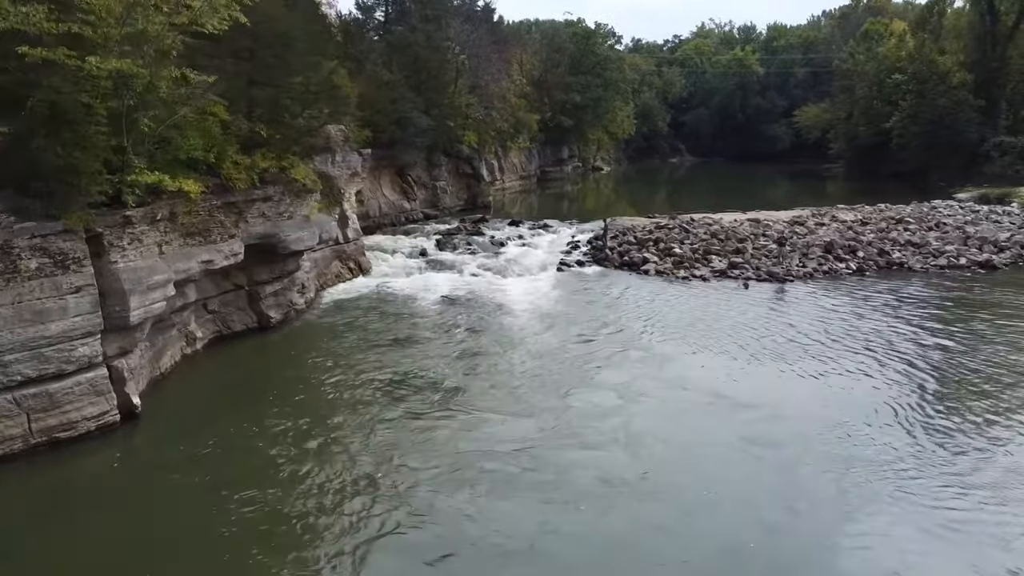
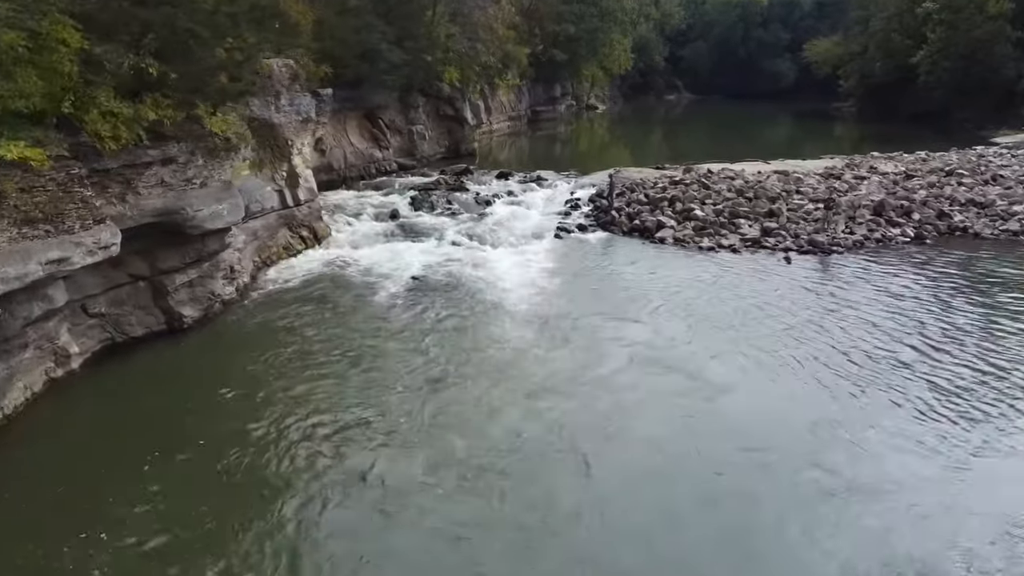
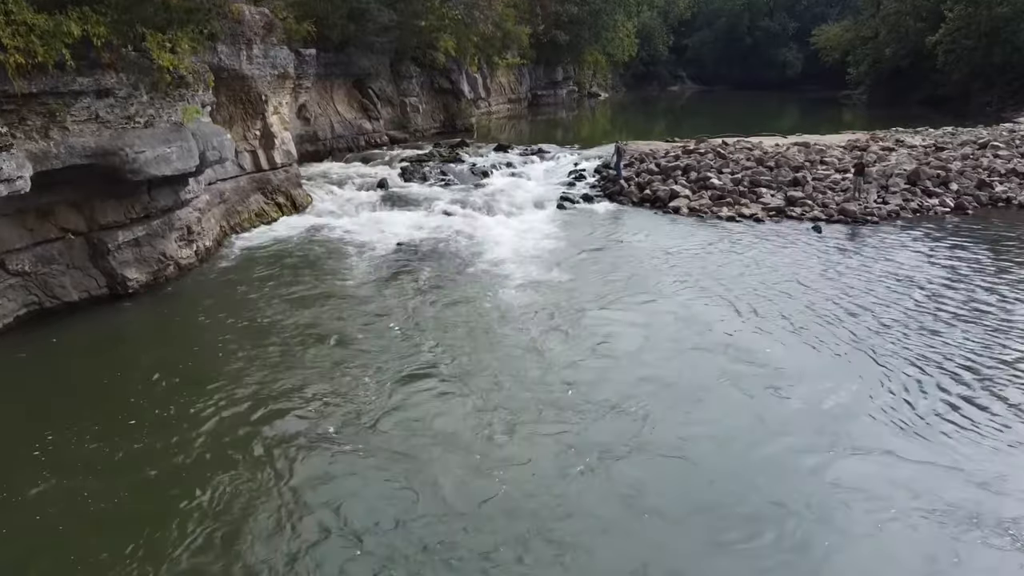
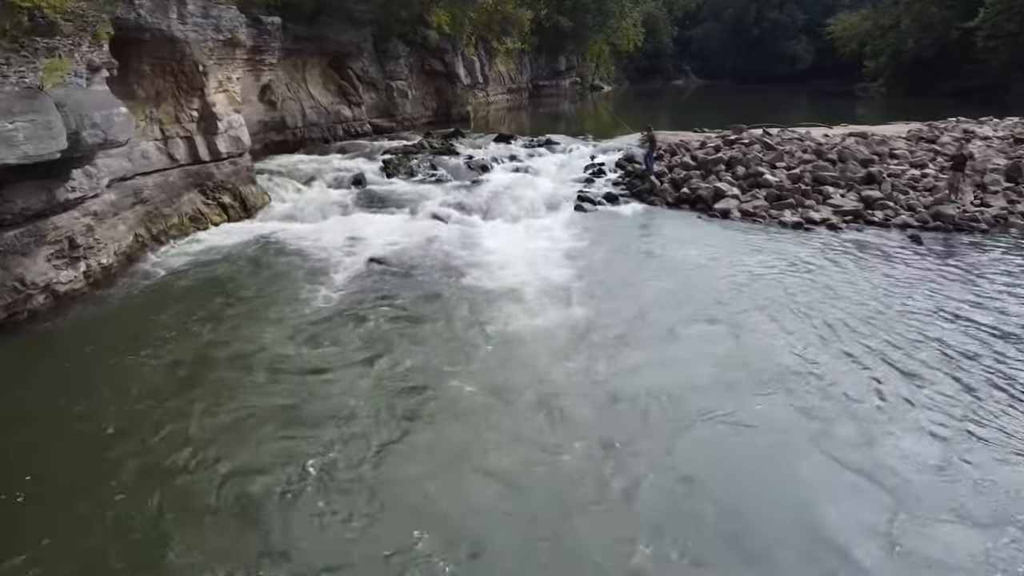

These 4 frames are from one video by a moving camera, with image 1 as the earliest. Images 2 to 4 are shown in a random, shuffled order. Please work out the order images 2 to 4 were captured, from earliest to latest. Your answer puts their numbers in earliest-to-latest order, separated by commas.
2, 3, 4
